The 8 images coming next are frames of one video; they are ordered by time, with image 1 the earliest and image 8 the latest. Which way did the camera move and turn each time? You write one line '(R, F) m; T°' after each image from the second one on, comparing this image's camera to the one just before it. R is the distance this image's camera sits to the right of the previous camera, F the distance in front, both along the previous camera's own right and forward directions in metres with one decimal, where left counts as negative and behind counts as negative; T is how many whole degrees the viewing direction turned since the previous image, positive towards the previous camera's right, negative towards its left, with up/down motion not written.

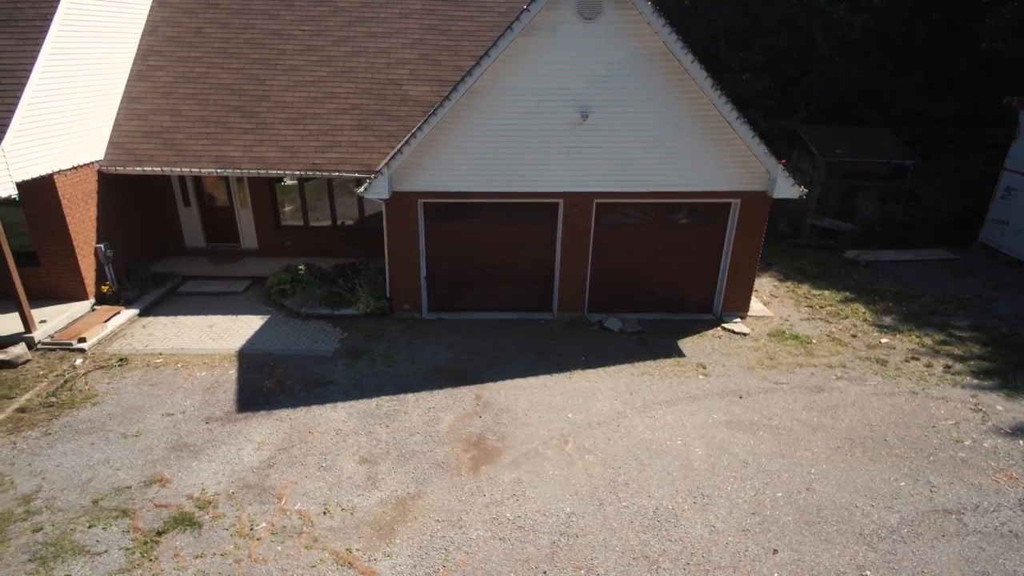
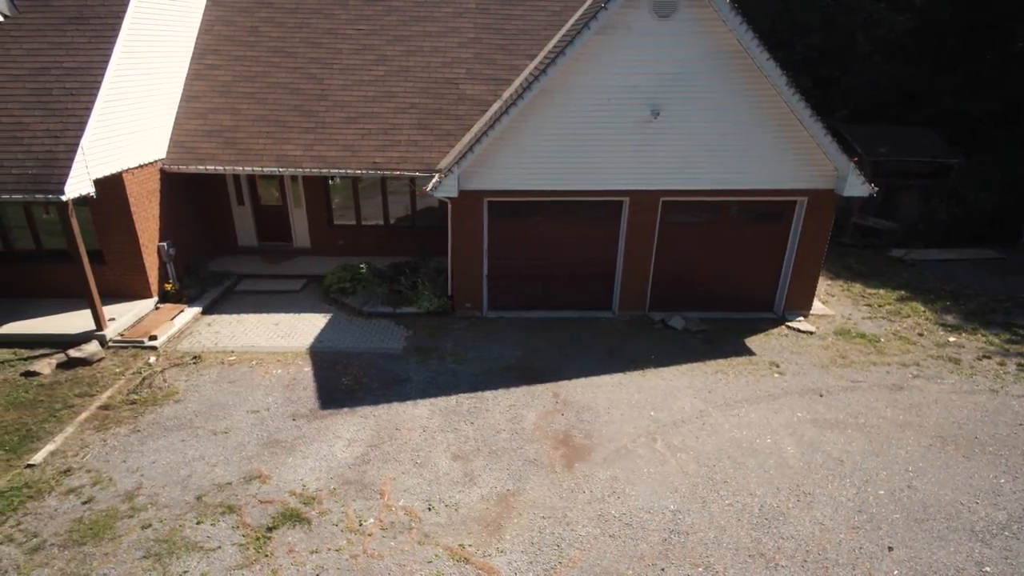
(-1.2, 0.0) m; 0°
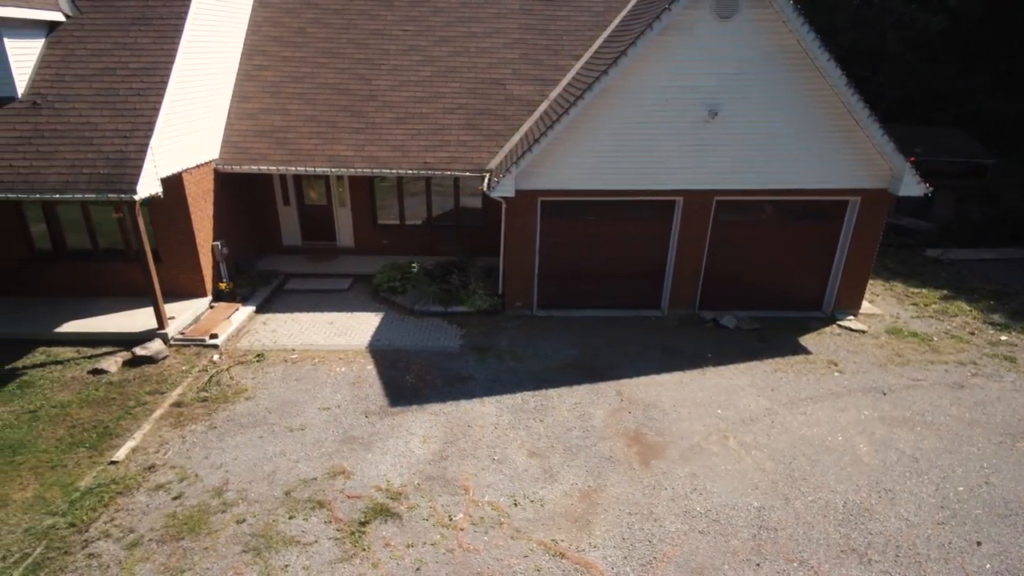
(-1.0, -0.1) m; 0°
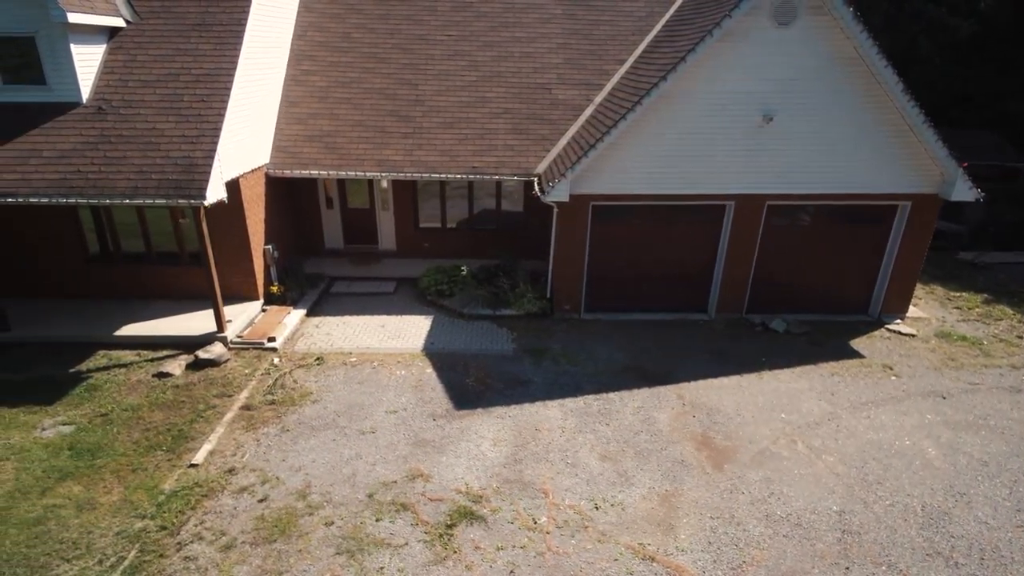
(-1.0, -0.1) m; 0°
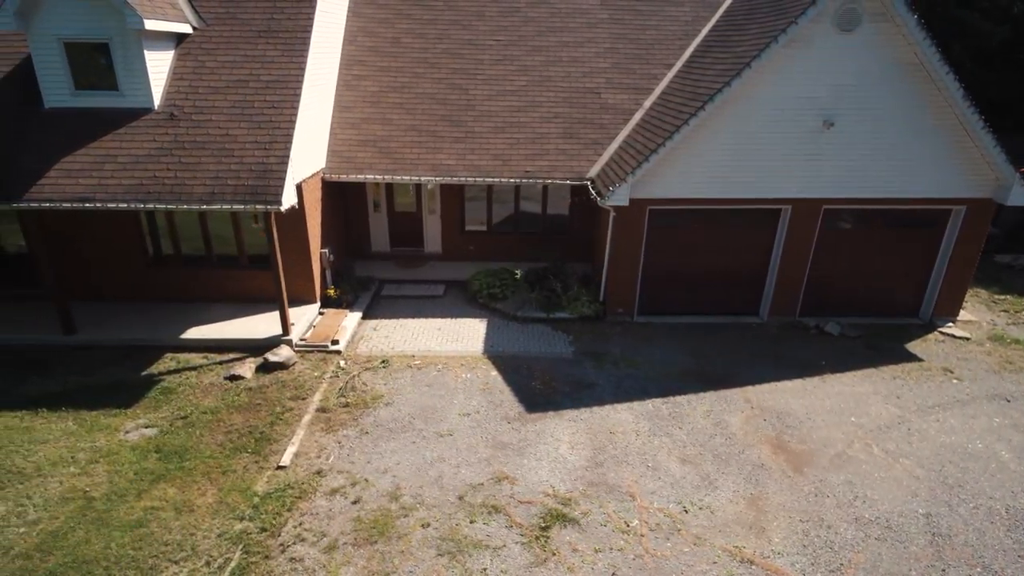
(-1.1, -0.1) m; 0°
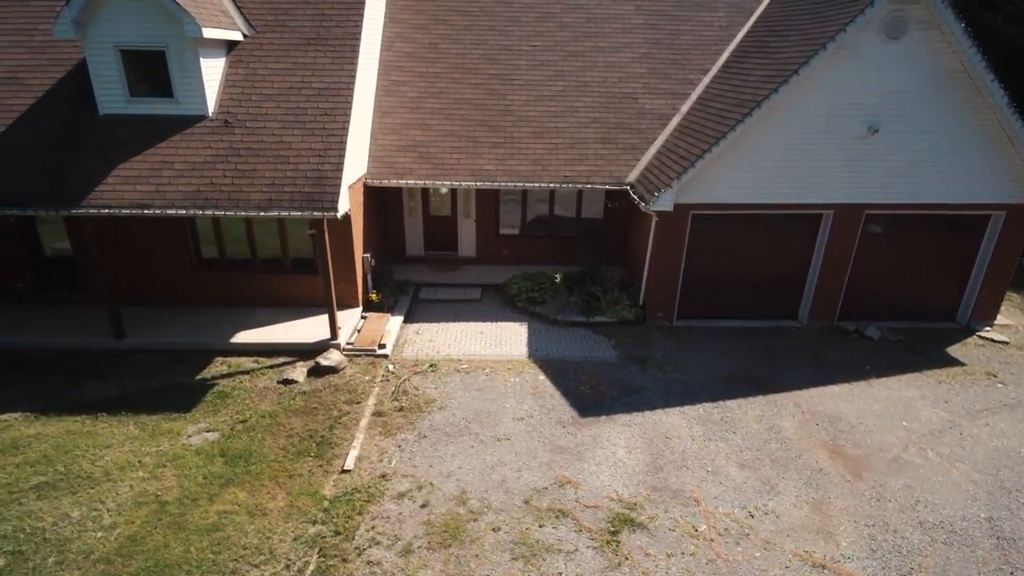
(-0.8, -0.1) m; 0°
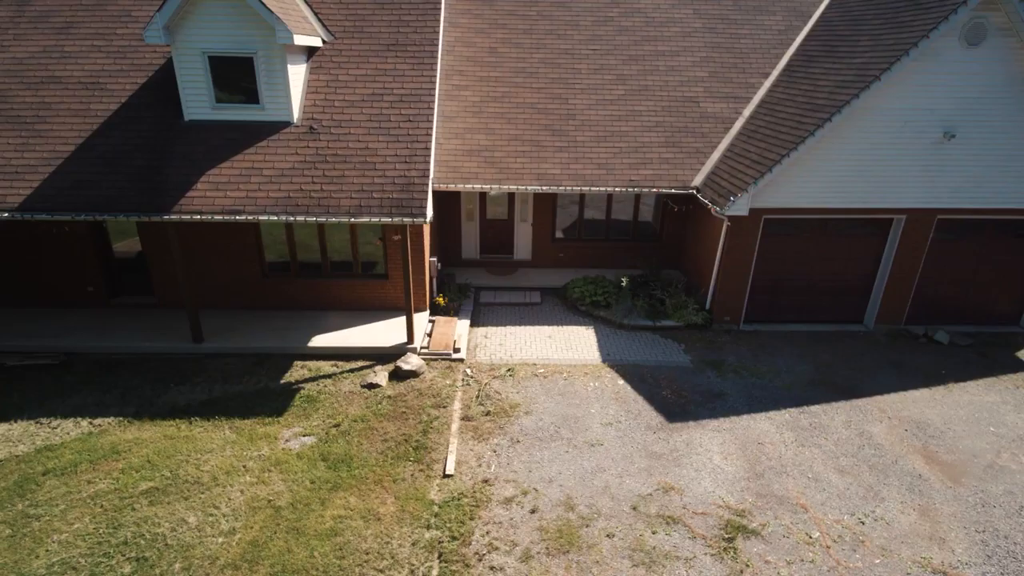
(-1.4, -0.1) m; 0°
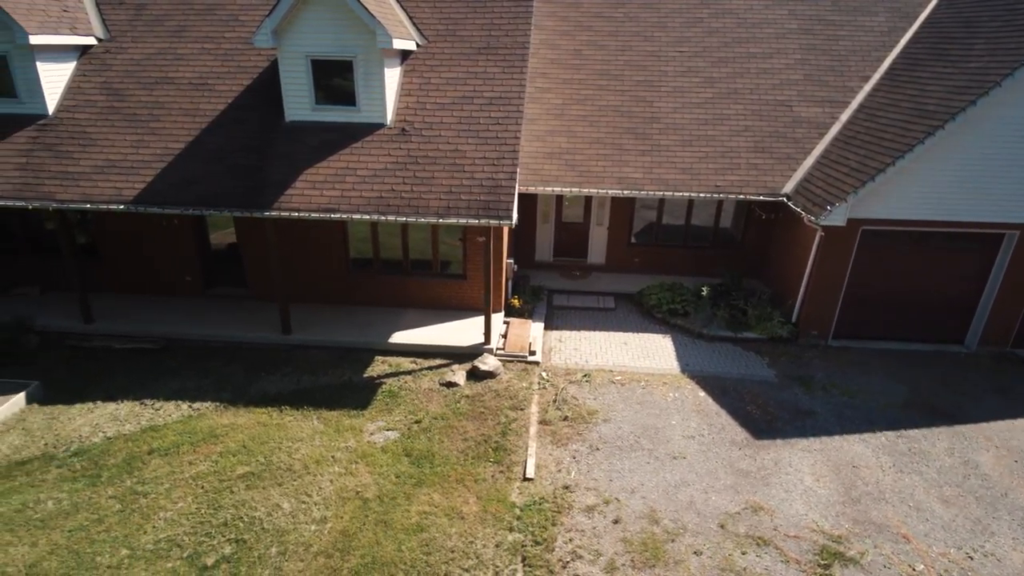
(-0.5, 0.0) m; -5°
